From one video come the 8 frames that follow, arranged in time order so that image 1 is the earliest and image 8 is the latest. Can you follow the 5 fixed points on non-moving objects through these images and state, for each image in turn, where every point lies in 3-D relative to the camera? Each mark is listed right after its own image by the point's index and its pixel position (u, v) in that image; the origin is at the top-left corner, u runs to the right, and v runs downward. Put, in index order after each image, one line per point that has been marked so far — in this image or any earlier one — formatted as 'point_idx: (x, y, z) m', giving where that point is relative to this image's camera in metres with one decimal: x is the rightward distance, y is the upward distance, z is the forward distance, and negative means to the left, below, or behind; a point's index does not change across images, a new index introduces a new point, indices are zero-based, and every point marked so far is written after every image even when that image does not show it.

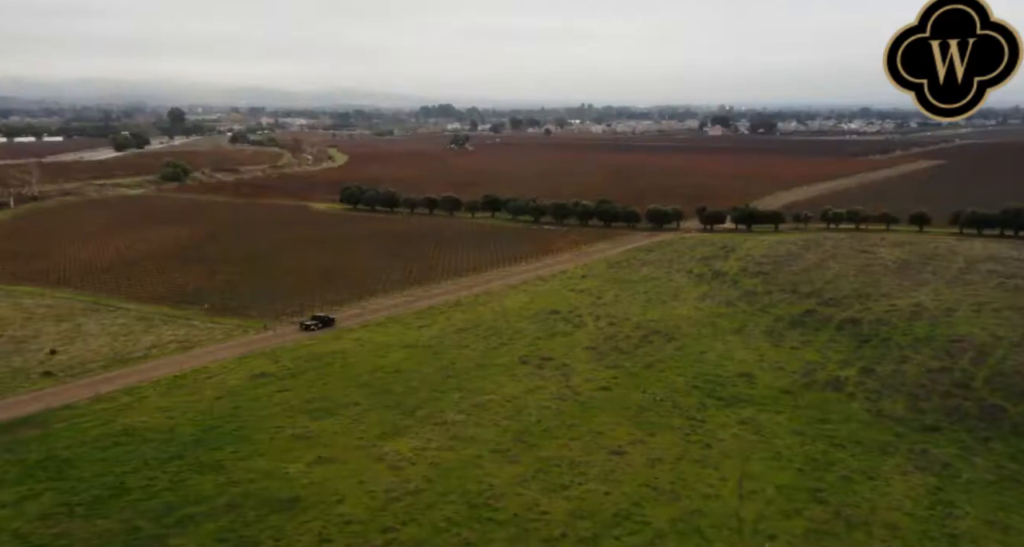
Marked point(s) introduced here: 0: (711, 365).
0: (+4.0, -1.8, +18.9) m
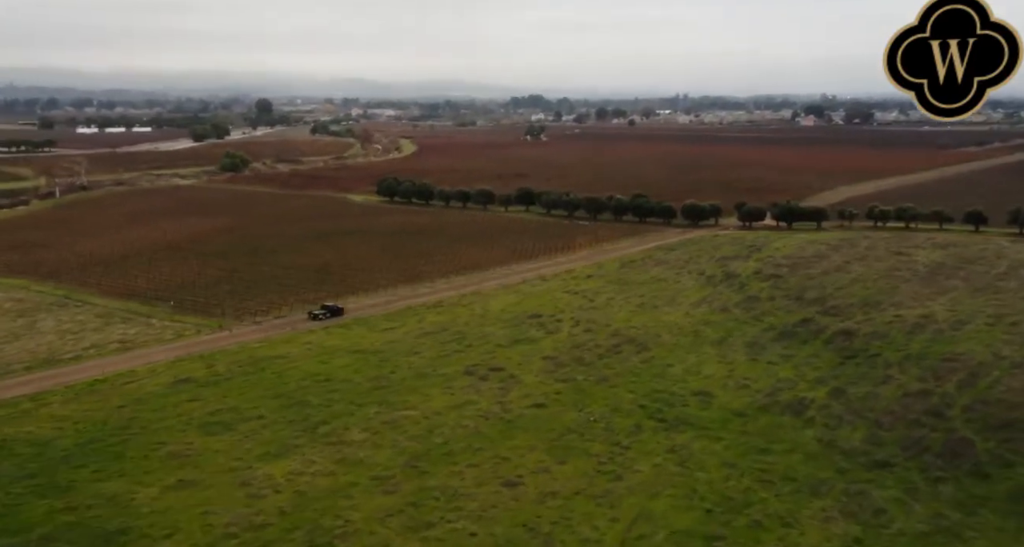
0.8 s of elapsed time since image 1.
0: (+2.9, -2.0, +17.4) m
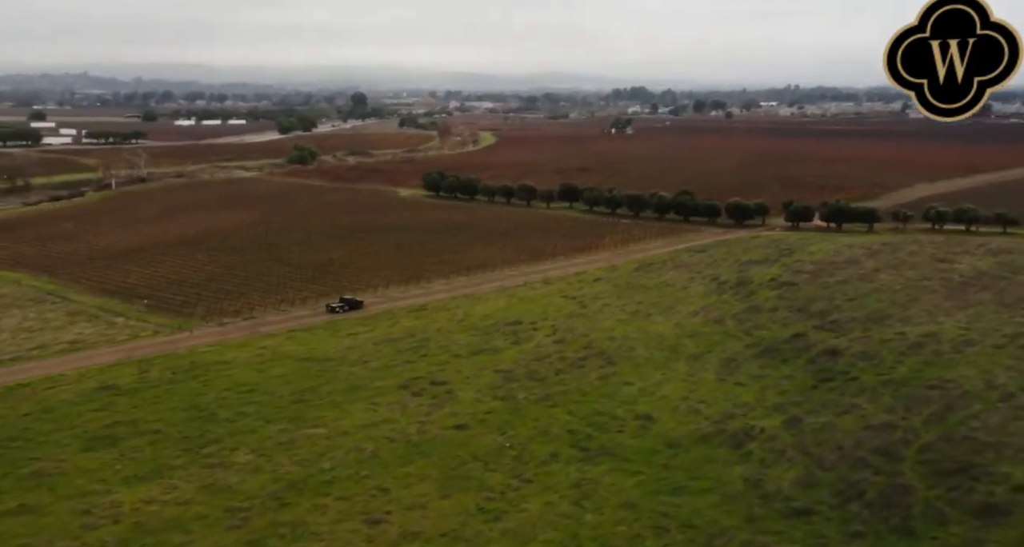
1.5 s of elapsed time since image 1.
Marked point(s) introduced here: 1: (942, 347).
0: (+1.8, -2.2, +16.1) m
1: (+8.4, -1.4, +18.3) m
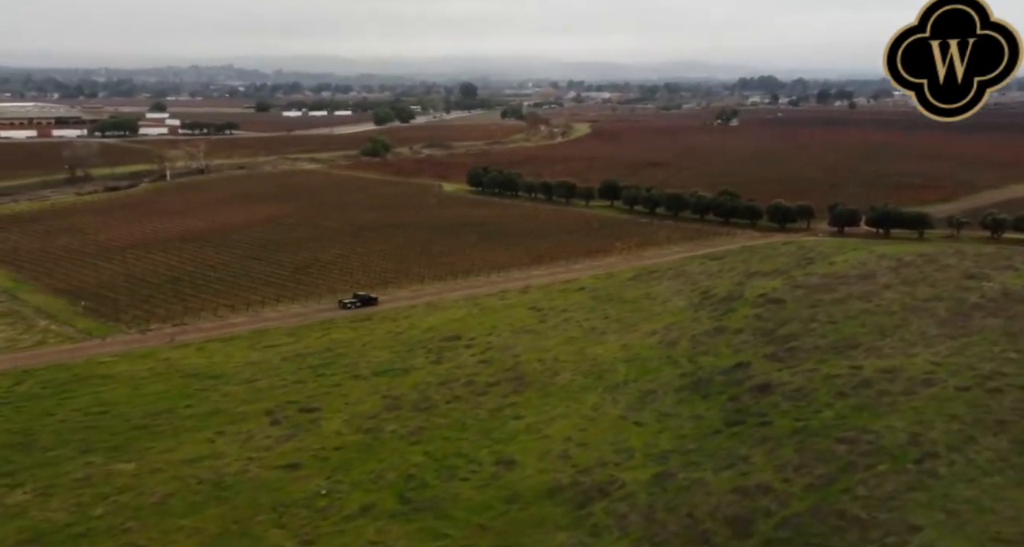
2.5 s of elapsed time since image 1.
0: (-0.3, -2.6, +14.4) m
1: (+6.5, -1.9, +16.0) m
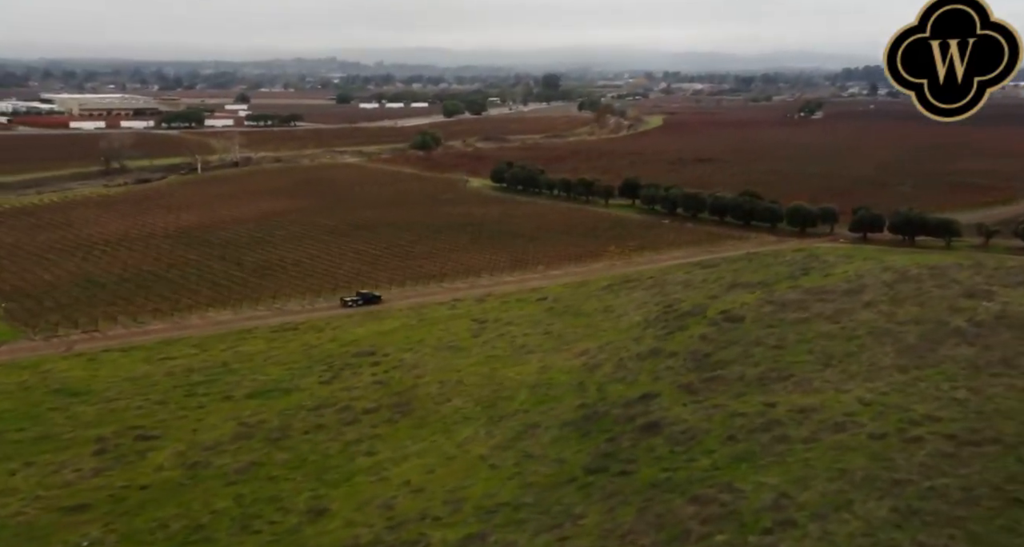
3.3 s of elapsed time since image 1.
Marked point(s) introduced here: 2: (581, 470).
0: (-2.6, -2.9, +13.0) m
1: (+4.3, -2.4, +14.1) m
2: (+1.0, -2.7, +13.0) m
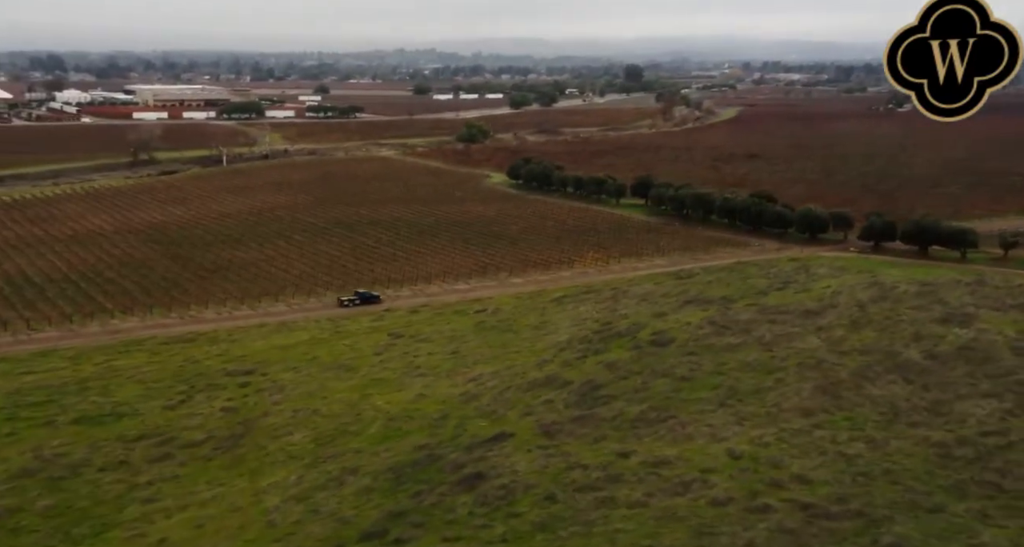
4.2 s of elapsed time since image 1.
0: (-5.4, -3.2, +11.6) m
1: (+1.5, -2.8, +12.2) m
2: (-1.8, -3.1, +11.3) m
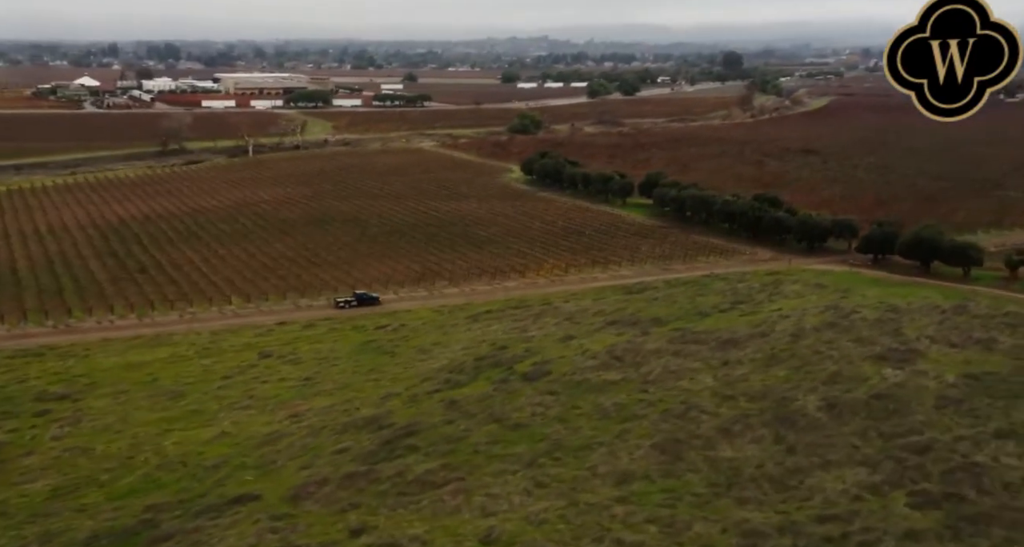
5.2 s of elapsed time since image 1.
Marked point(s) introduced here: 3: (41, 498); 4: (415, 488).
0: (-9.0, -3.6, +10.1) m
1: (-2.0, -3.4, +10.1) m
2: (-5.4, -3.6, +9.5) m
3: (-6.3, -3.1, +13.2) m
4: (-1.0, -2.9, +12.9) m
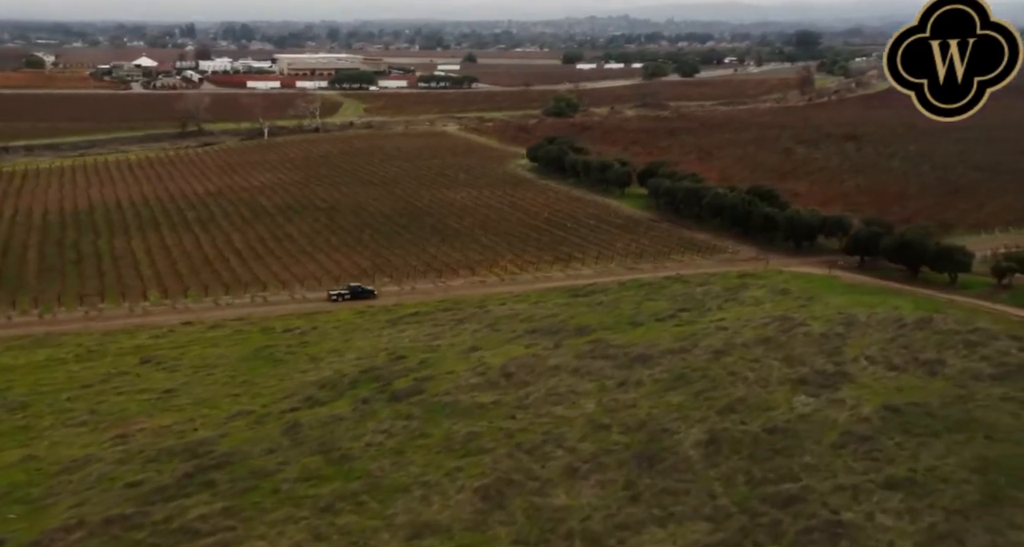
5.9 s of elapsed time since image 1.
0: (-11.9, -3.7, +9.1) m
1: (-4.9, -3.7, +8.7) m
2: (-8.3, -3.8, +8.3) m
3: (-9.0, -3.2, +12.1) m
4: (-3.7, -3.2, +11.5) m
